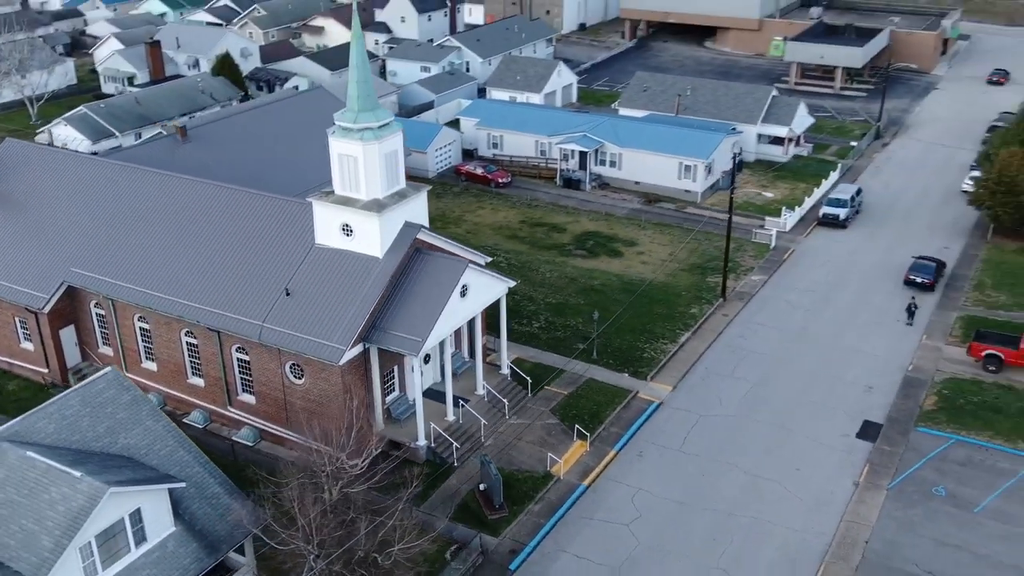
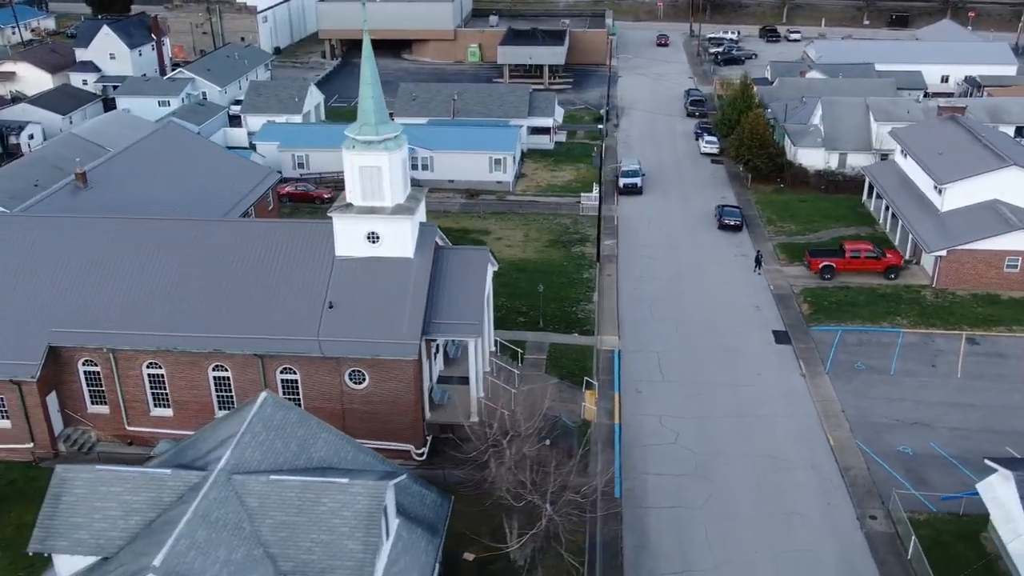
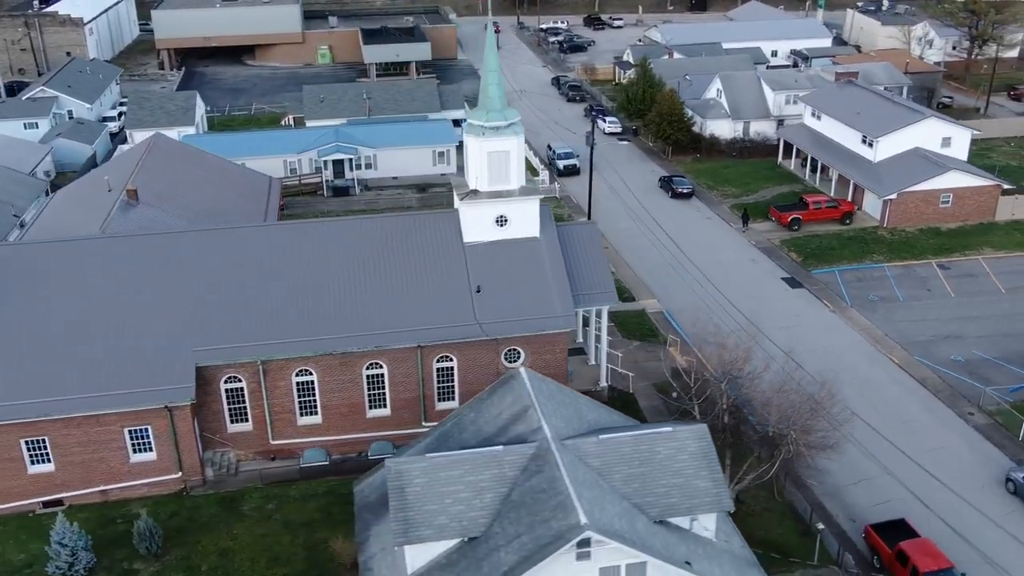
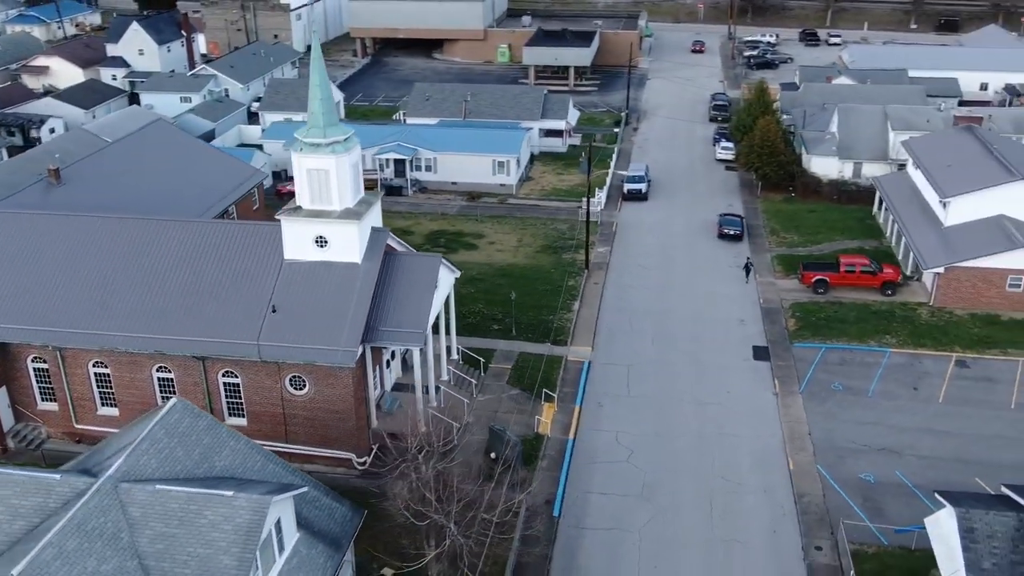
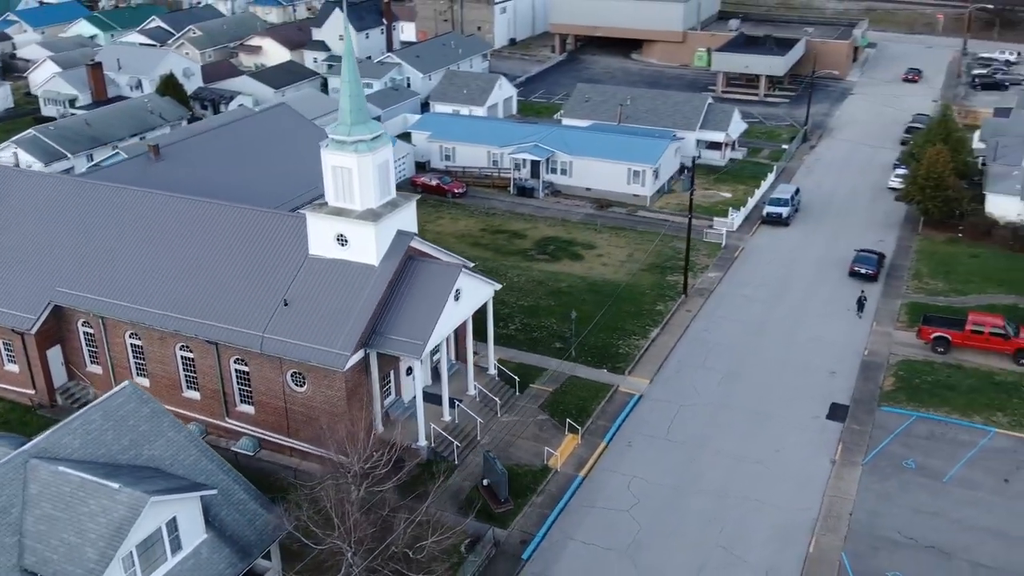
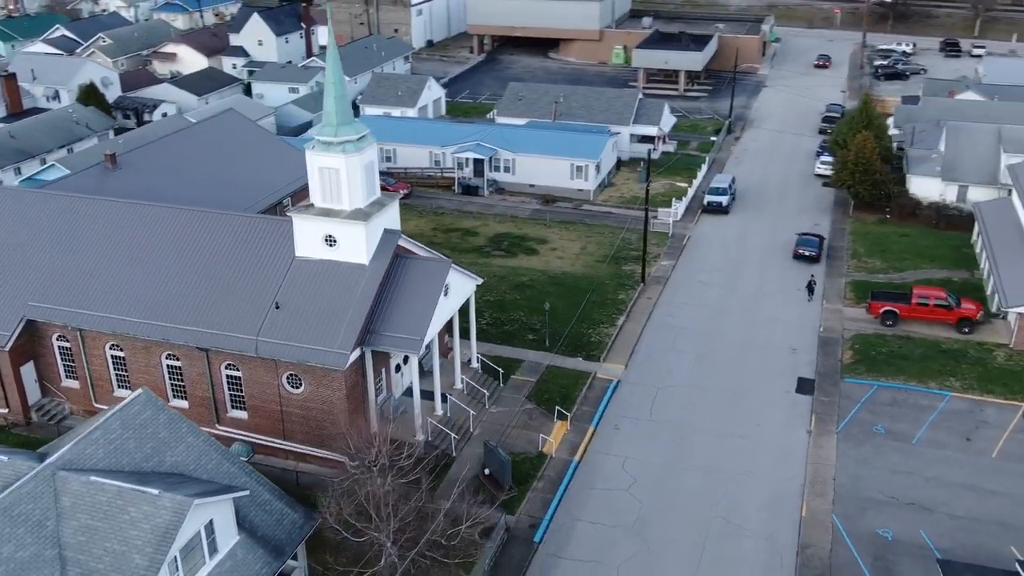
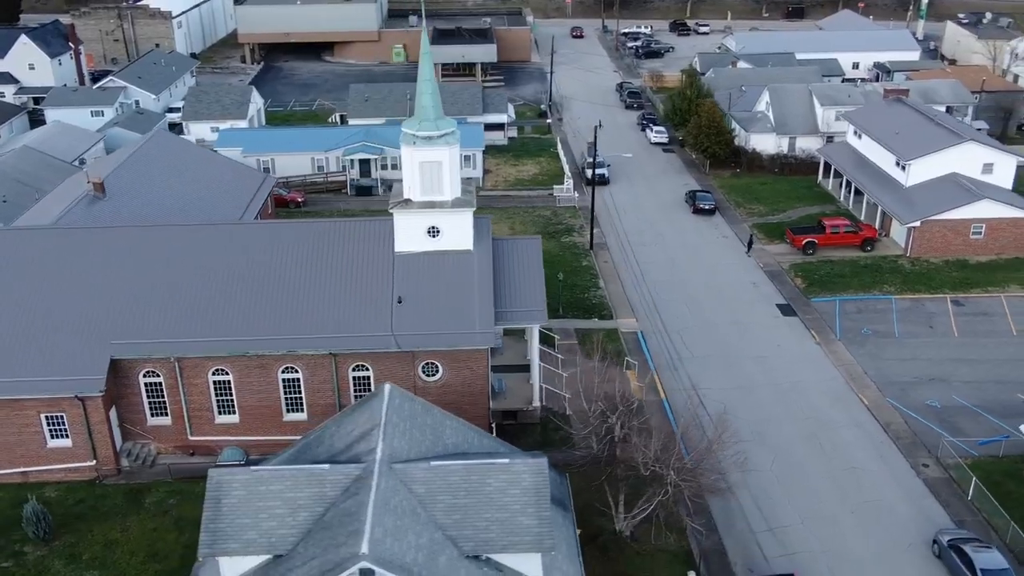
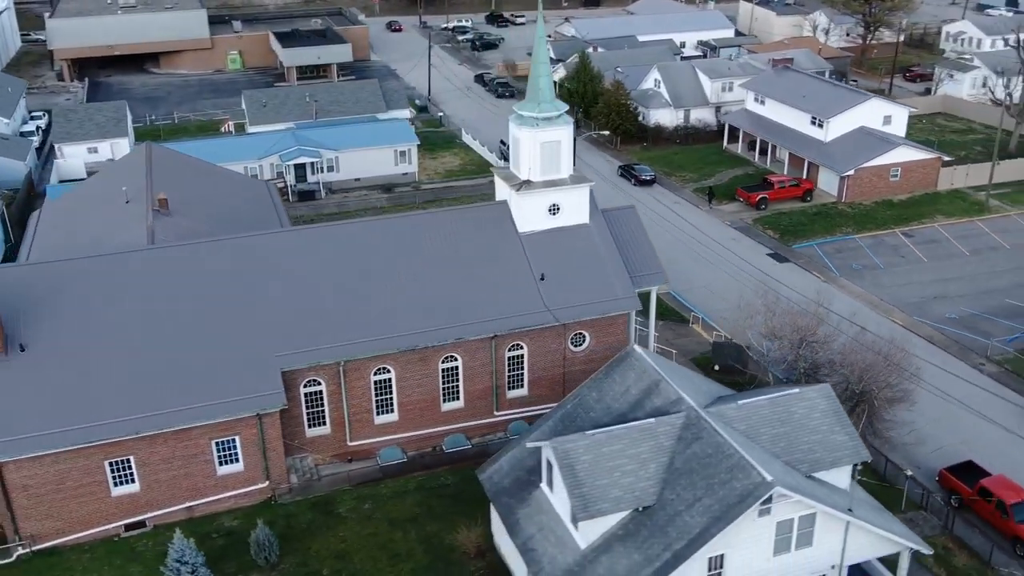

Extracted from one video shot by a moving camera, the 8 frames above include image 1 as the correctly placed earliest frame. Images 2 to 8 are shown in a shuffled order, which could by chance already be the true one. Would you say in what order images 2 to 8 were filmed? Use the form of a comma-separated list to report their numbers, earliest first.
5, 6, 4, 2, 7, 3, 8
